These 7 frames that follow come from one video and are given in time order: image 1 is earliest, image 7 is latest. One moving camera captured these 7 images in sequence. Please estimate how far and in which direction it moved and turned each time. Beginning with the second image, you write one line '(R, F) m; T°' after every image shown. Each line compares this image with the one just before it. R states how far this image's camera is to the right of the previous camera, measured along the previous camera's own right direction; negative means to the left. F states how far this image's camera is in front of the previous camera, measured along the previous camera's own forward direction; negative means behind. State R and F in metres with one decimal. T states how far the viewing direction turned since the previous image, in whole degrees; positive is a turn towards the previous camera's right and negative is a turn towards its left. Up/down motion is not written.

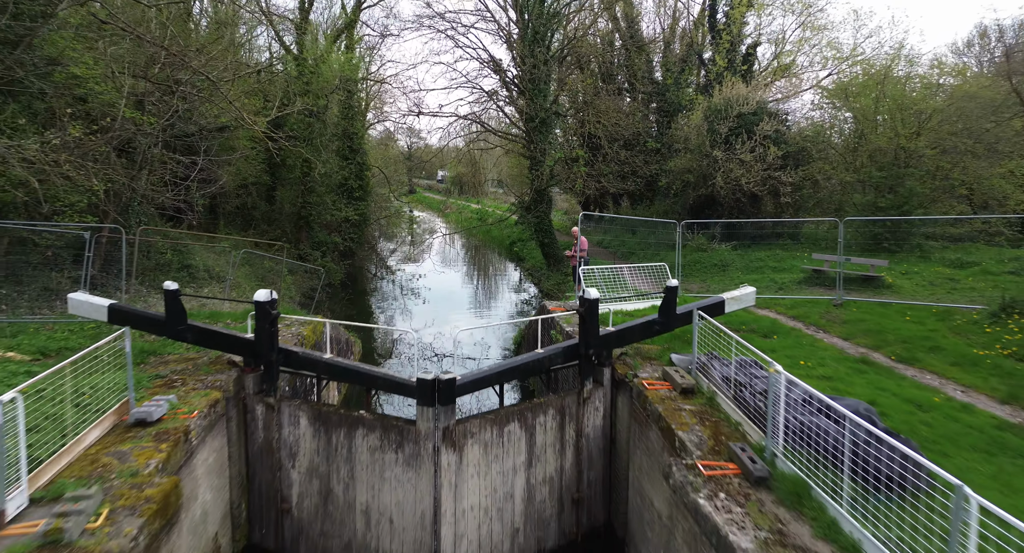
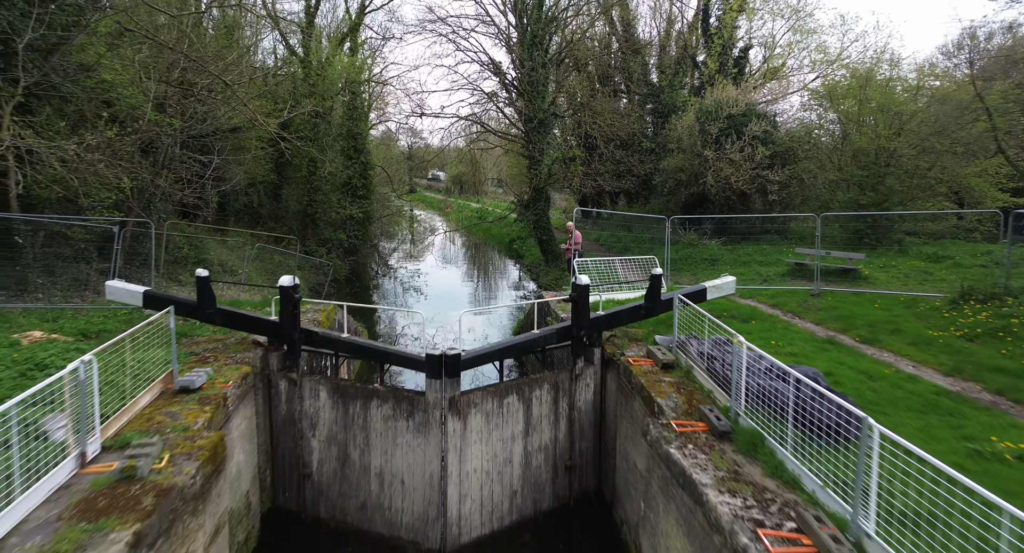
(0.0, -0.6) m; 0°
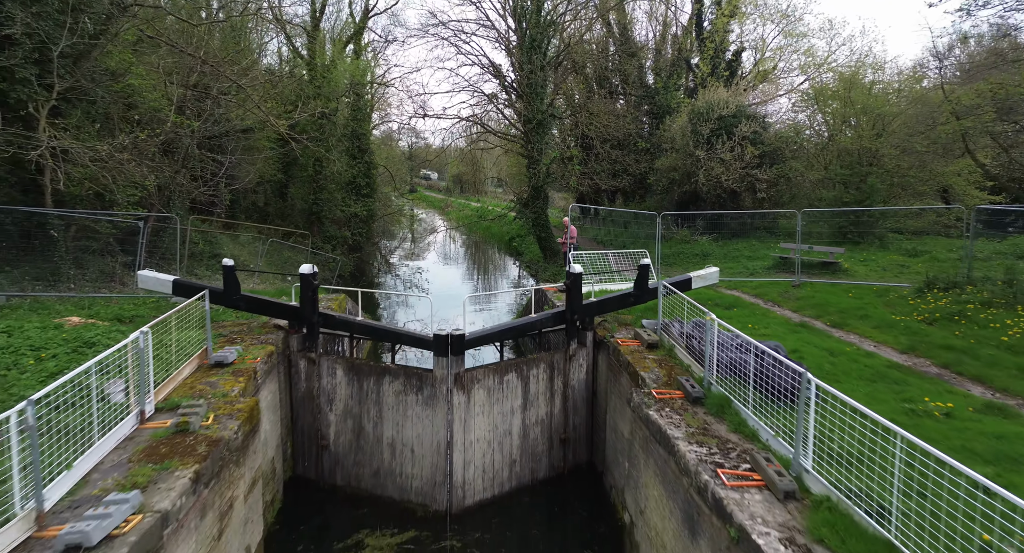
(0.0, -0.6) m; 0°
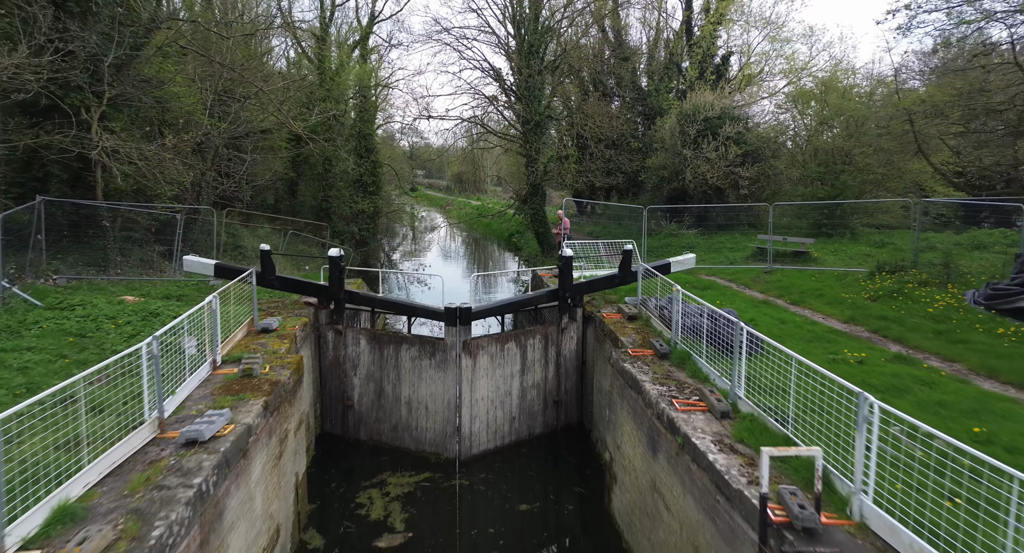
(0.0, -1.0) m; 0°
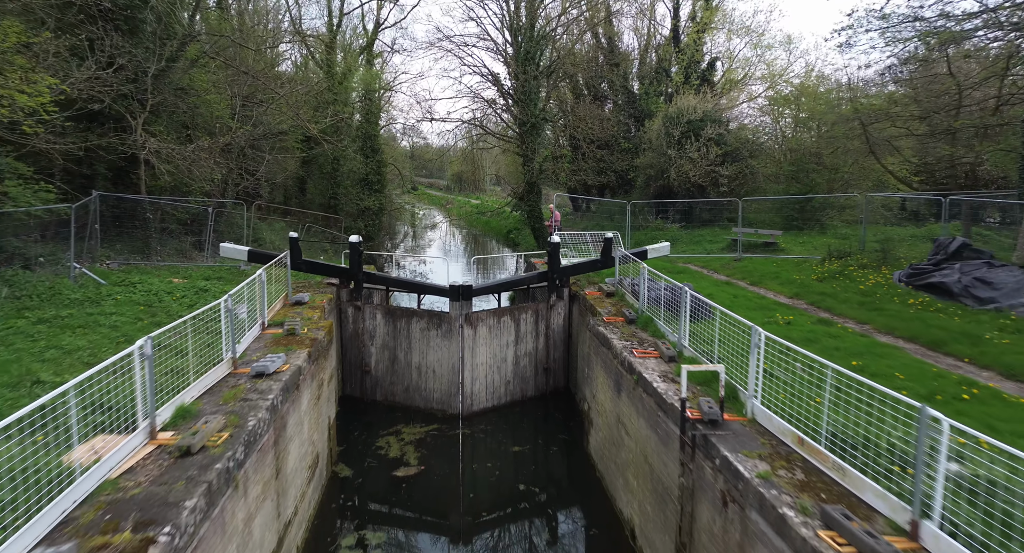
(+0.1, -1.2) m; 0°
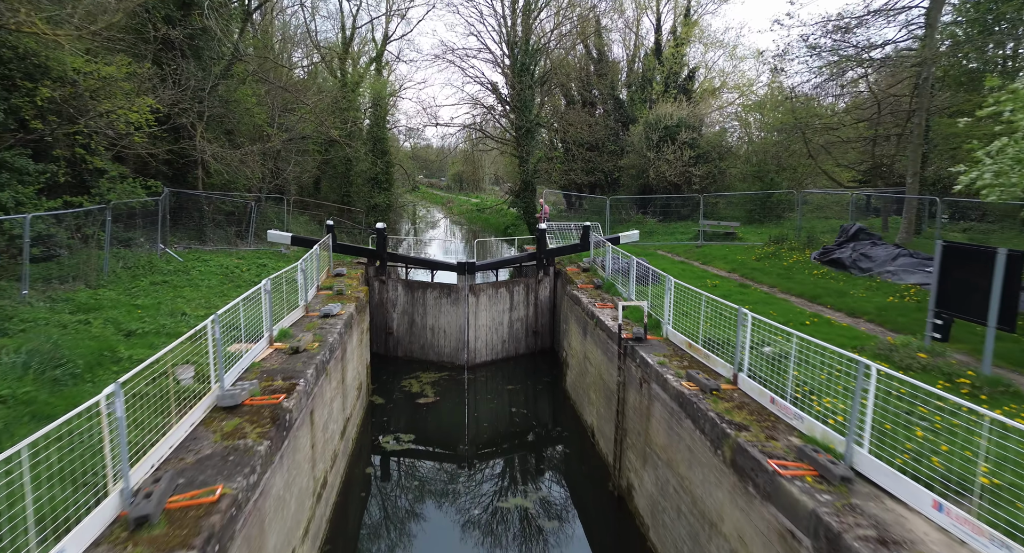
(+0.1, -2.1) m; 0°
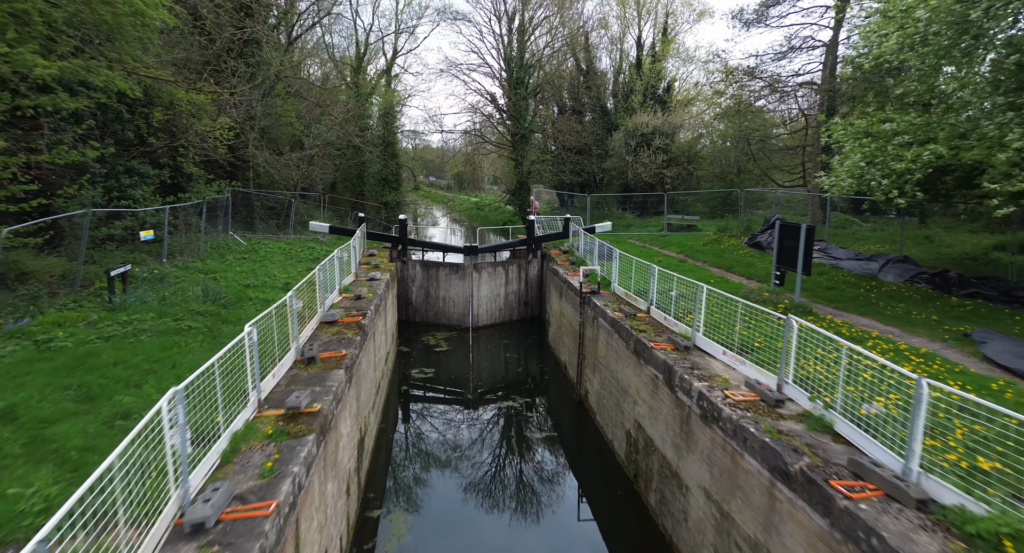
(+0.1, -2.7) m; 0°
